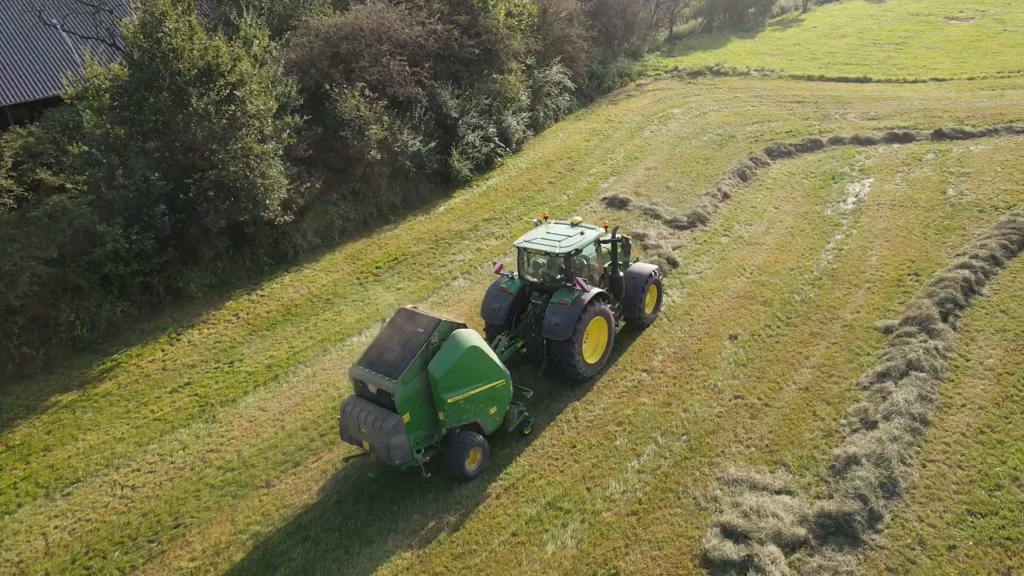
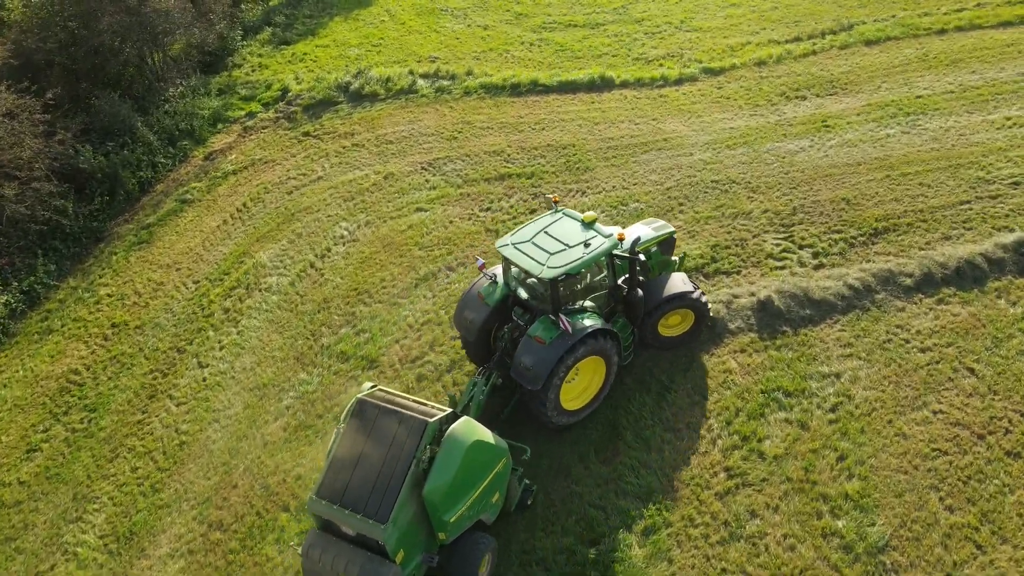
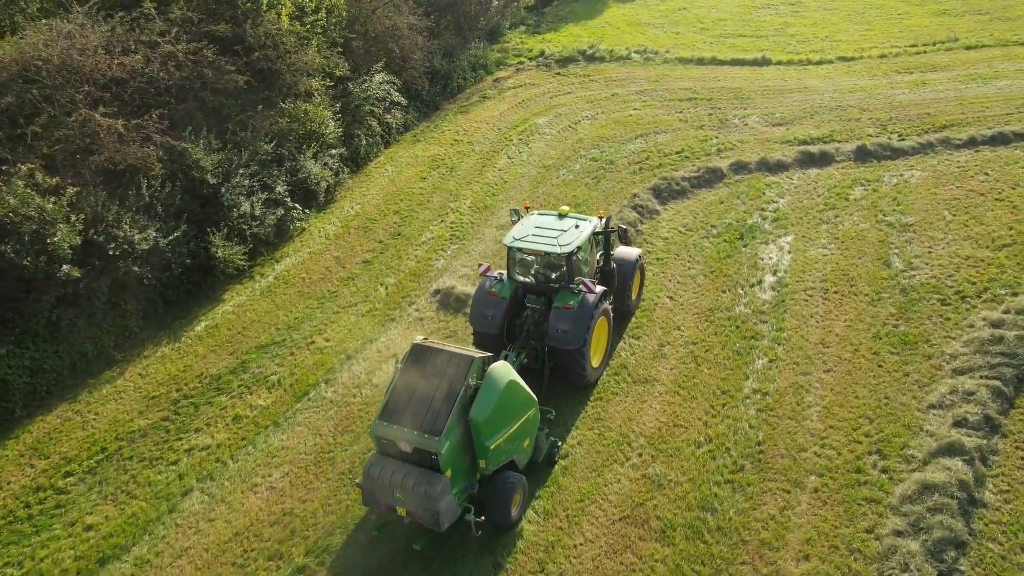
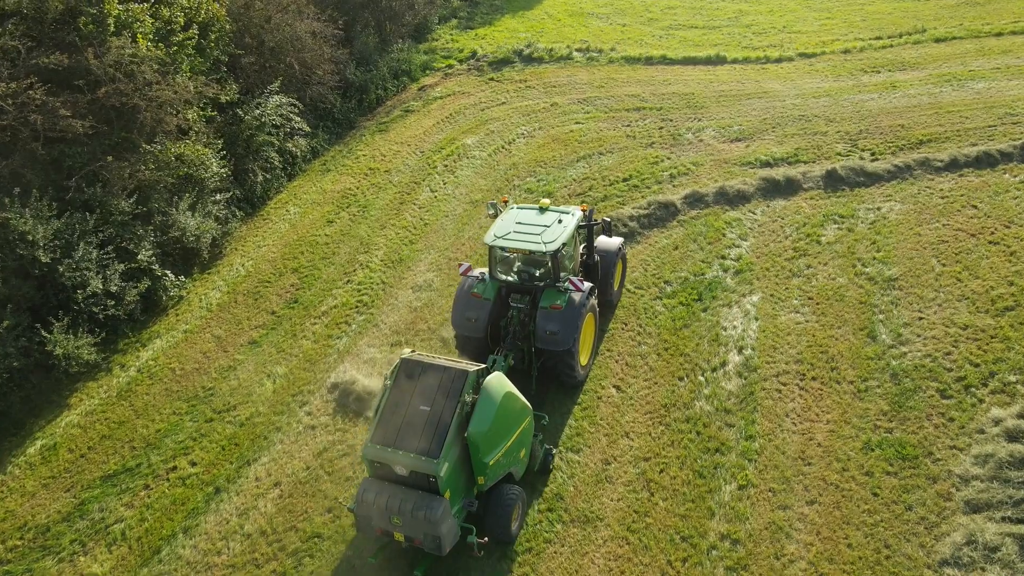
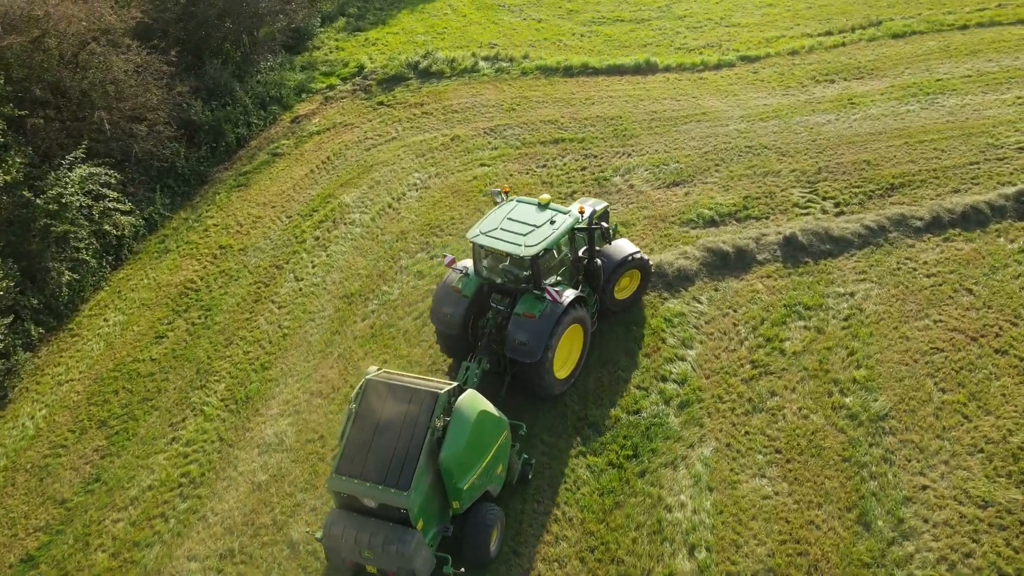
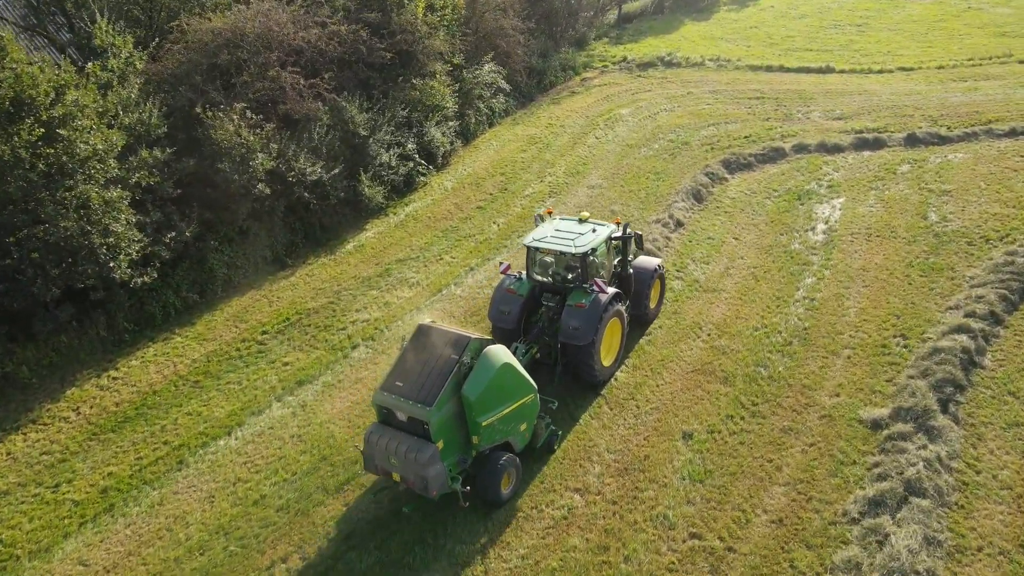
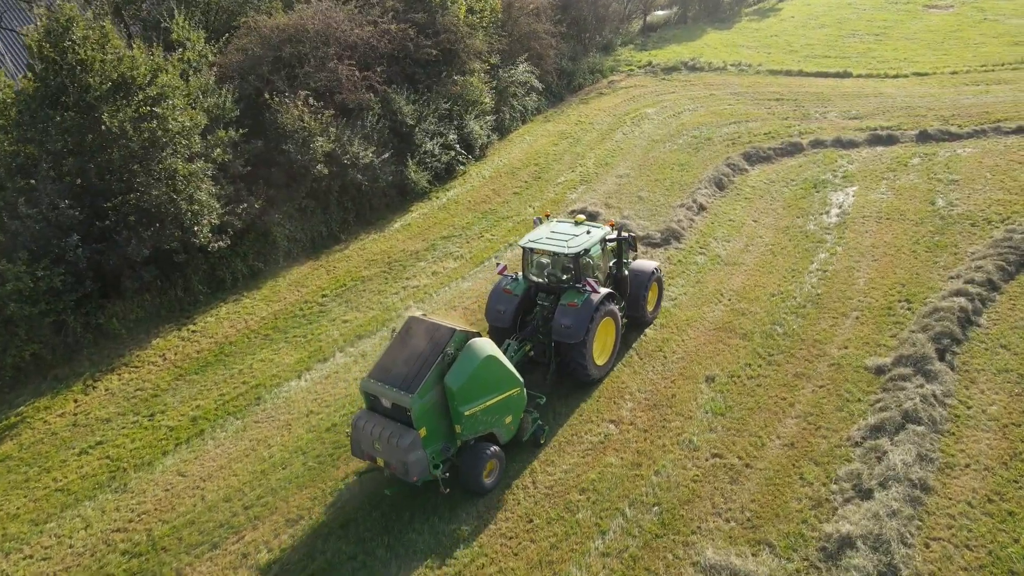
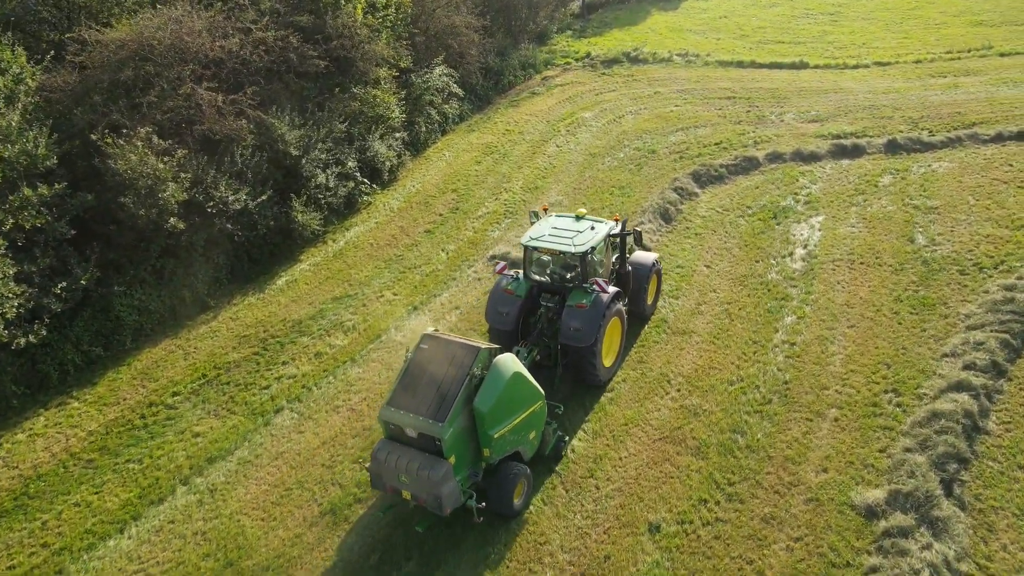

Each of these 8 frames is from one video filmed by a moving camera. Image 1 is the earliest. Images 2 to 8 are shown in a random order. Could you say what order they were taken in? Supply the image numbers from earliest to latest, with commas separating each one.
7, 6, 8, 3, 4, 5, 2
